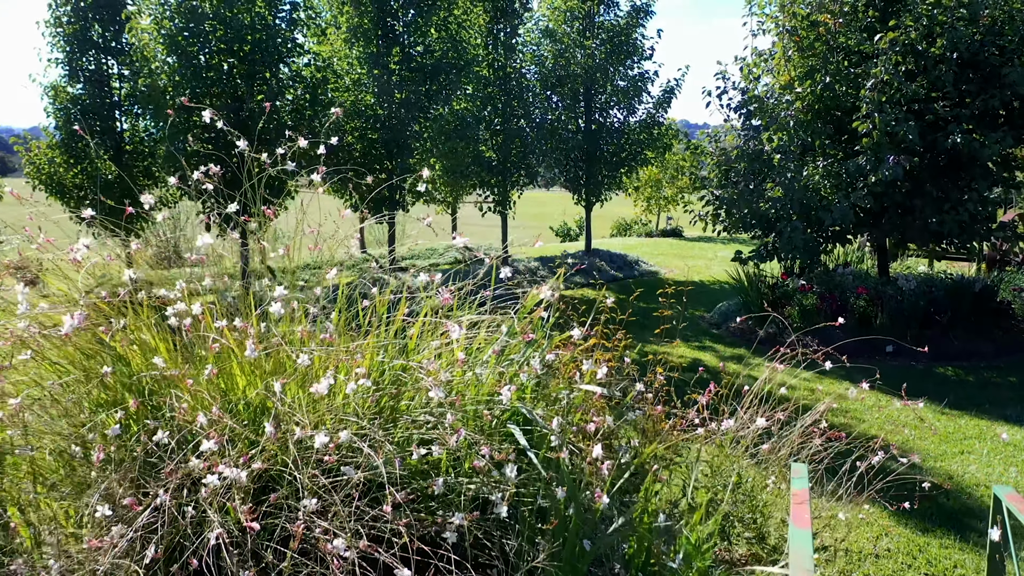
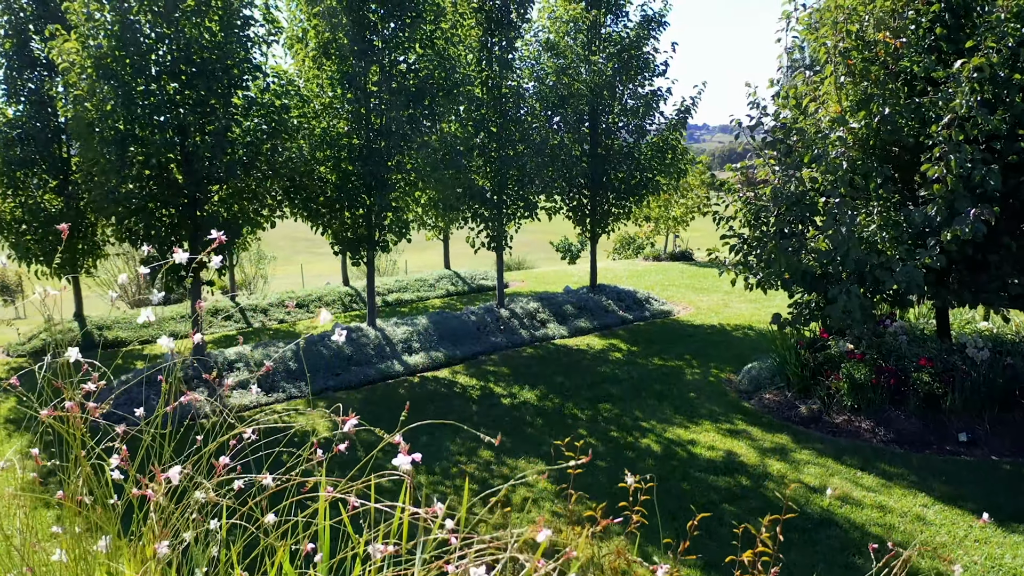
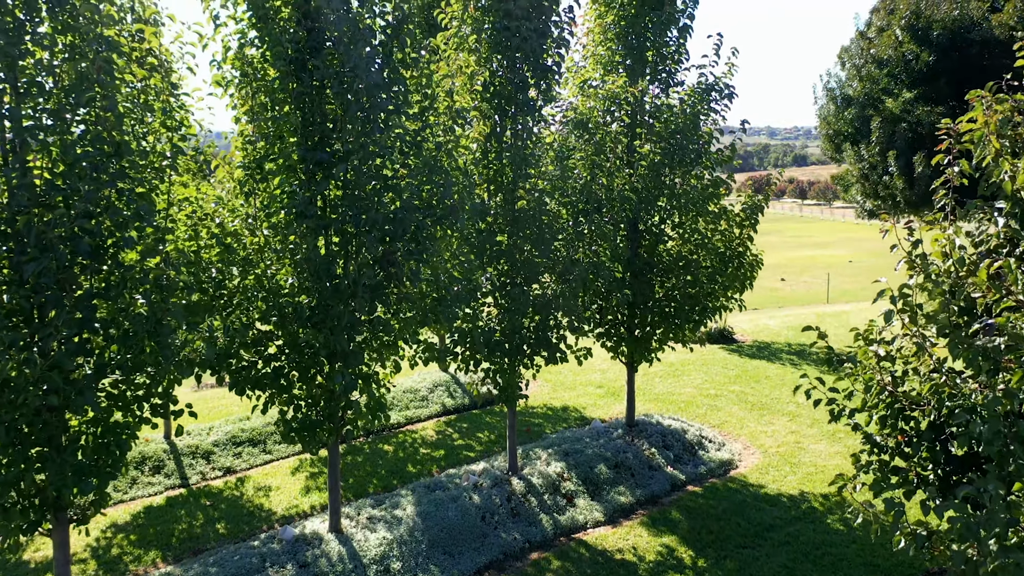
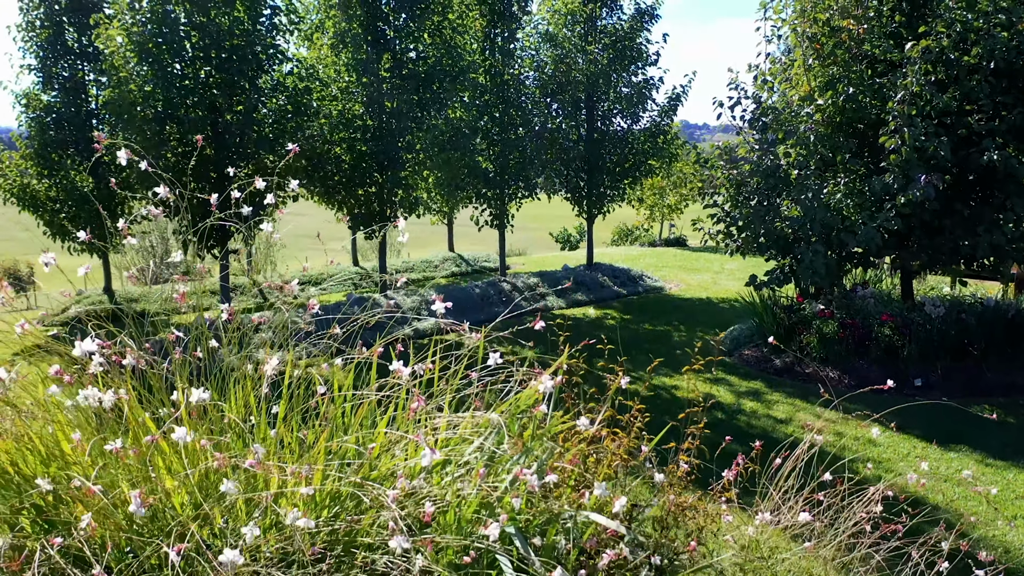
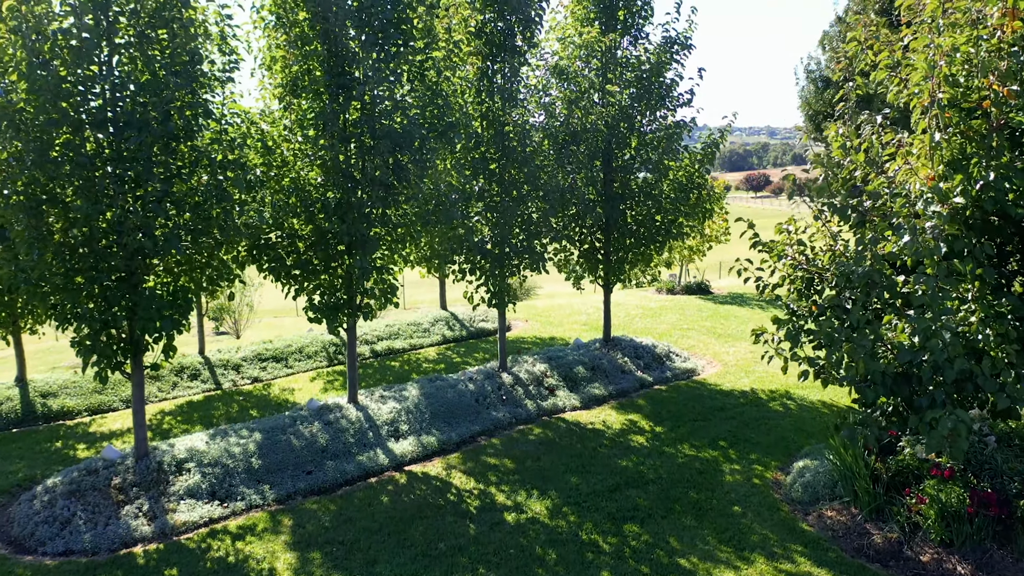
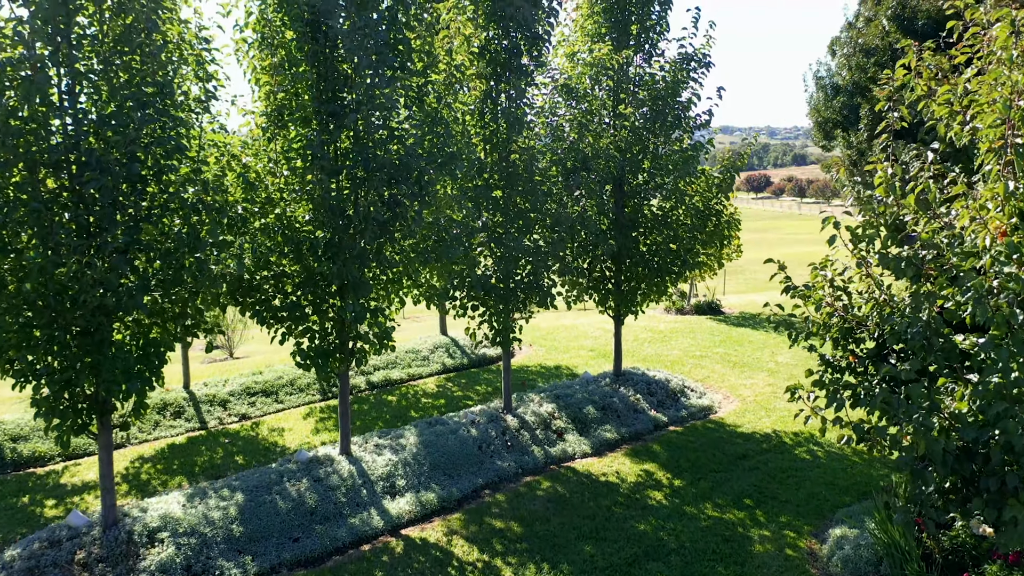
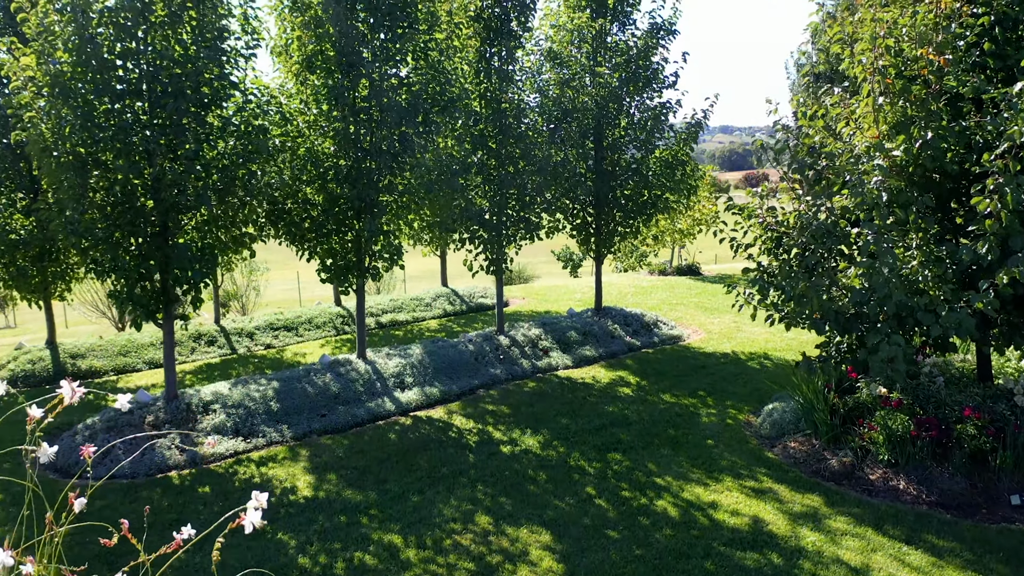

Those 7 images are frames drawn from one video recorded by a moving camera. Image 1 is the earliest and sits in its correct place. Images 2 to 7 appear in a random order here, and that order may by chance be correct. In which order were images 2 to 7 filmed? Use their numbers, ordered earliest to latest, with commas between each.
4, 2, 7, 5, 6, 3
